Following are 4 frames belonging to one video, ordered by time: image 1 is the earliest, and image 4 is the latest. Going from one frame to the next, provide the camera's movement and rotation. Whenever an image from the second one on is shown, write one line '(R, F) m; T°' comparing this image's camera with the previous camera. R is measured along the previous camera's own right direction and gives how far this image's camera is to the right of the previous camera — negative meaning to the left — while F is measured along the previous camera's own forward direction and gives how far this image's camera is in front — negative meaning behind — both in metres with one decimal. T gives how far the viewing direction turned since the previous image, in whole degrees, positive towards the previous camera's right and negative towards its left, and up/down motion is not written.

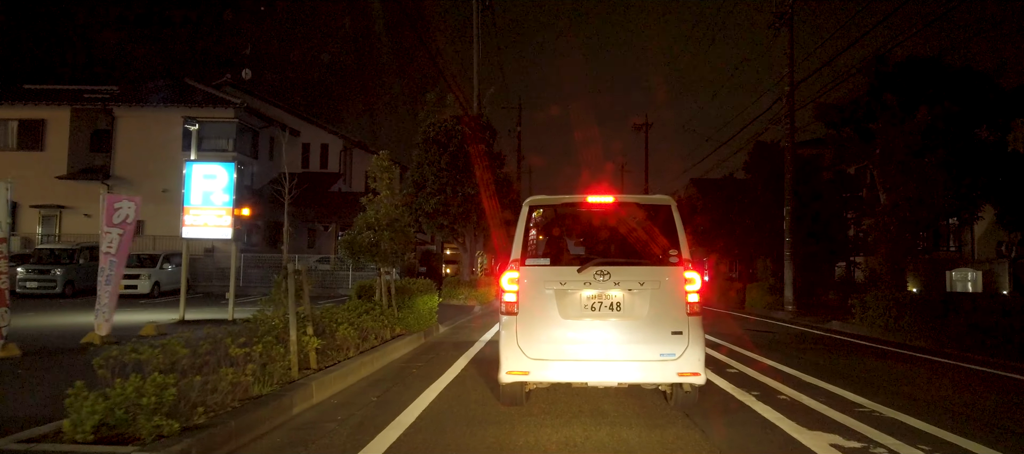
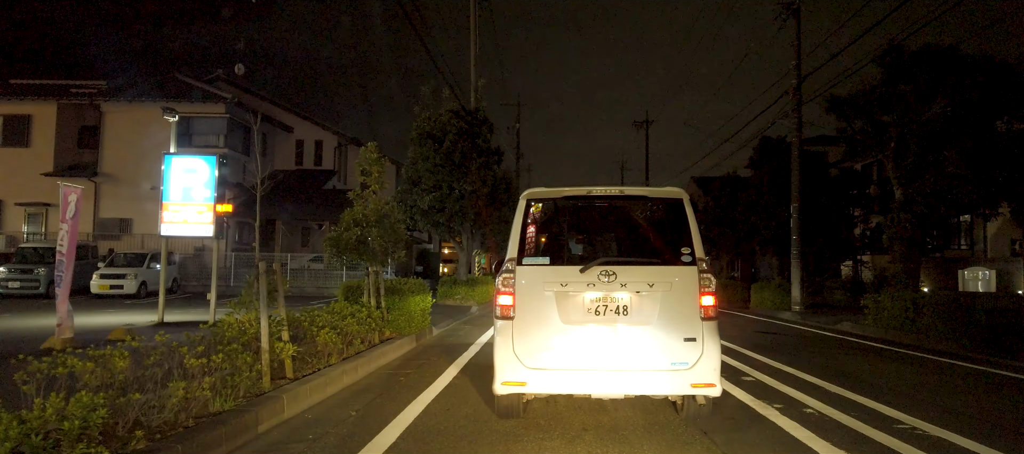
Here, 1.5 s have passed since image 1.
(0.0, +0.7) m; 0°
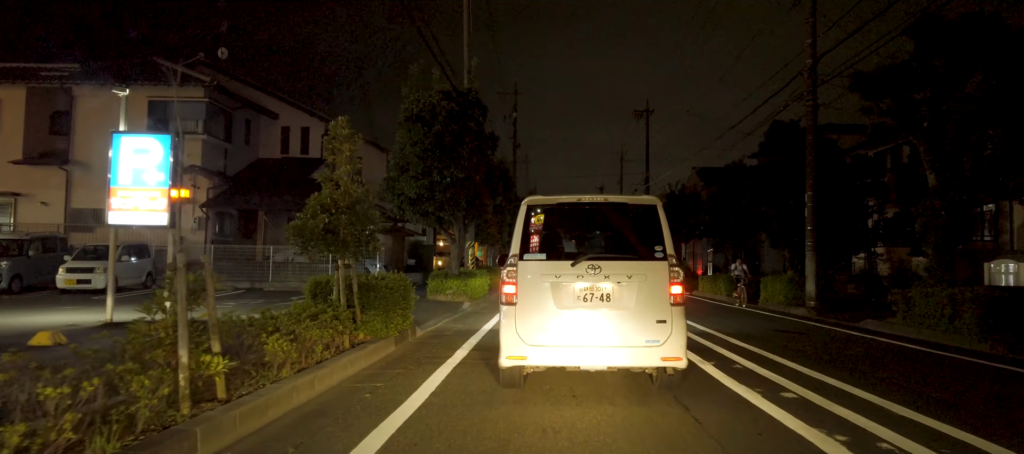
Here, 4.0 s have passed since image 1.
(+0.1, +1.5) m; 0°
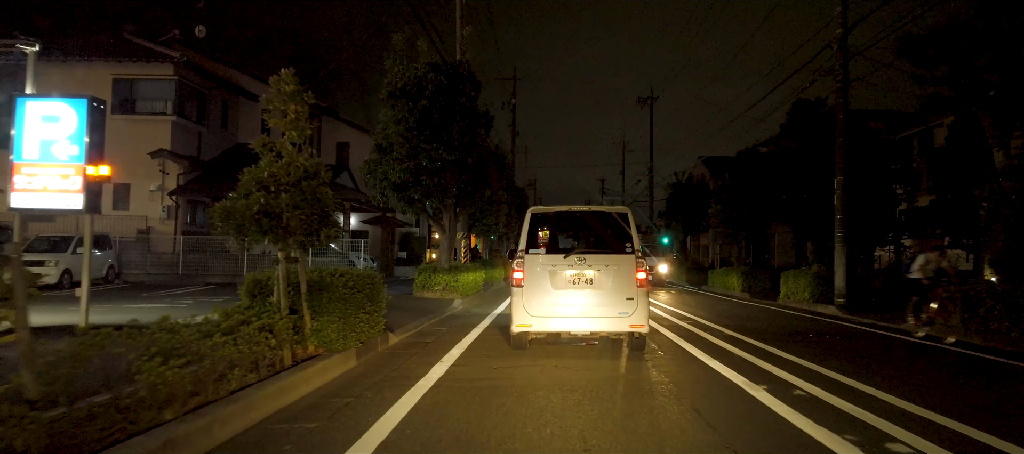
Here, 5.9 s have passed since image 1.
(+0.1, +2.1) m; 0°
